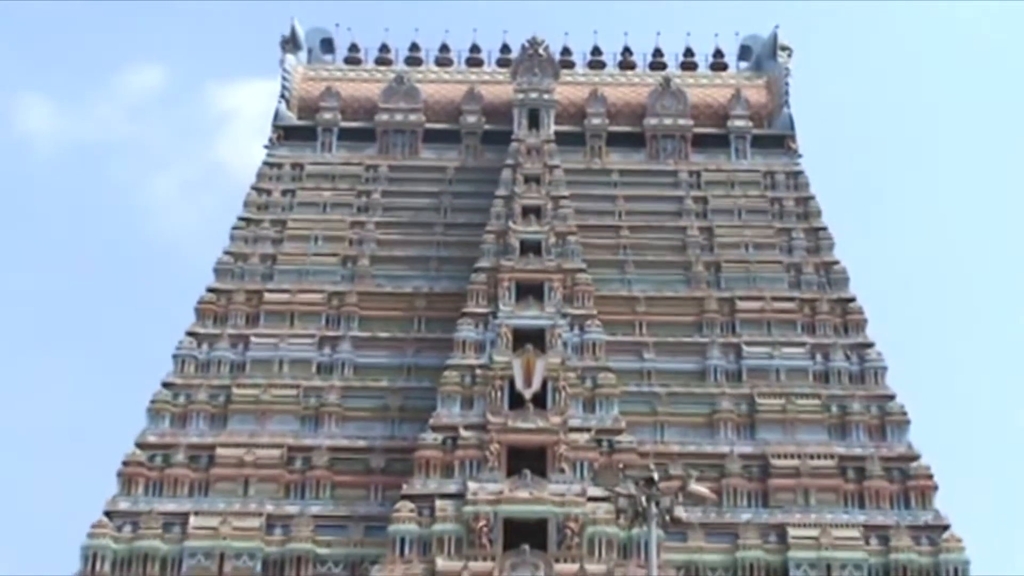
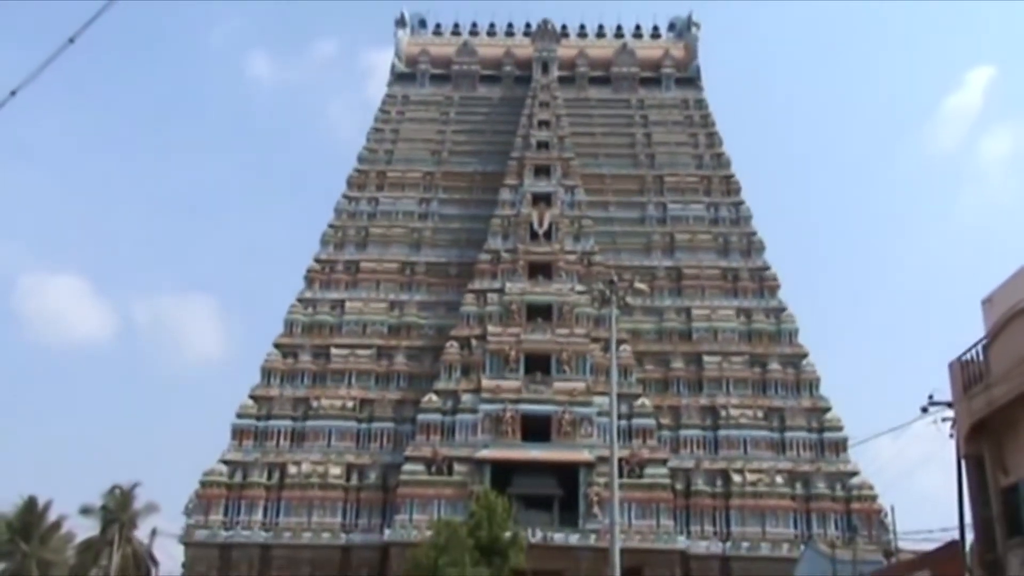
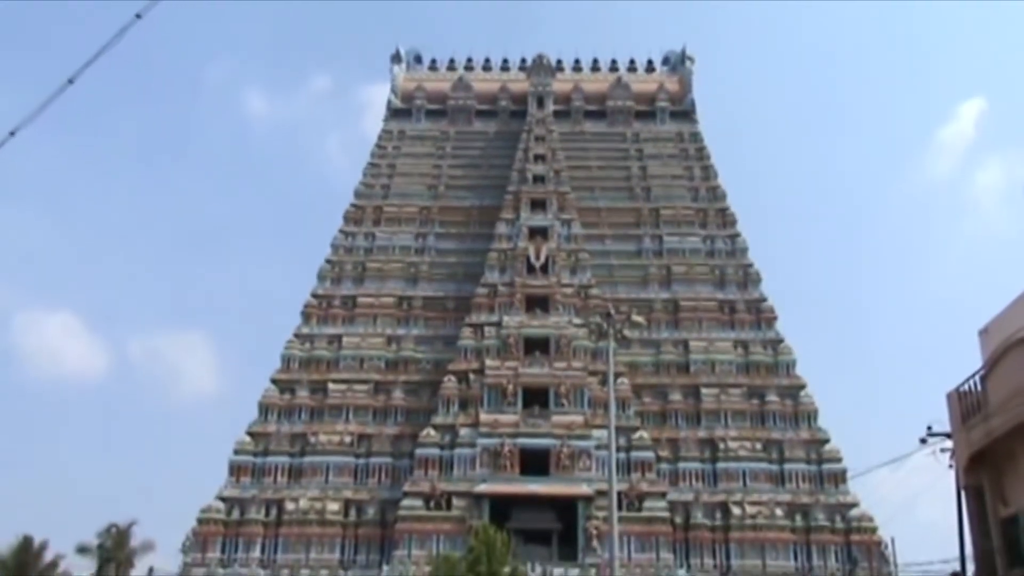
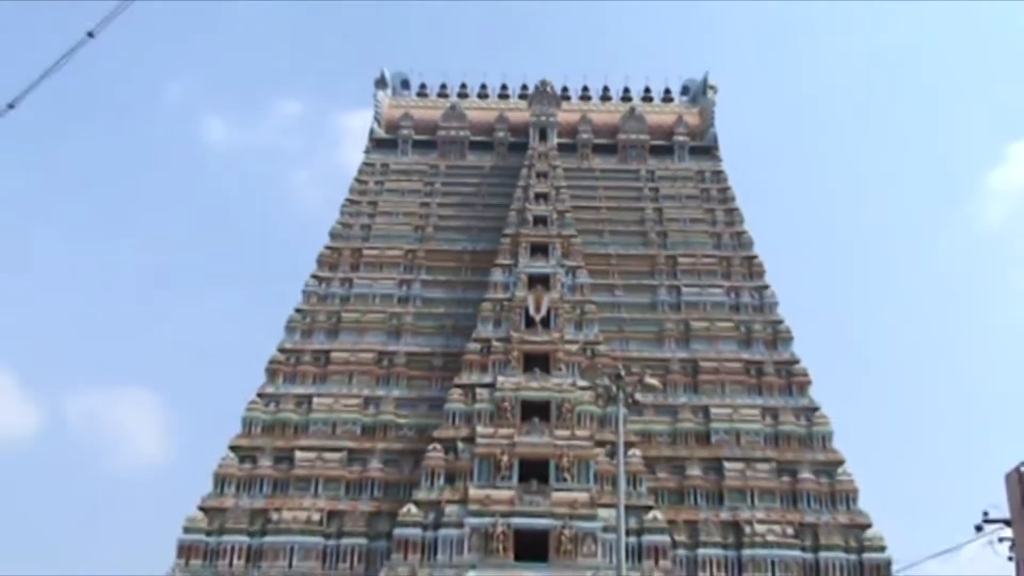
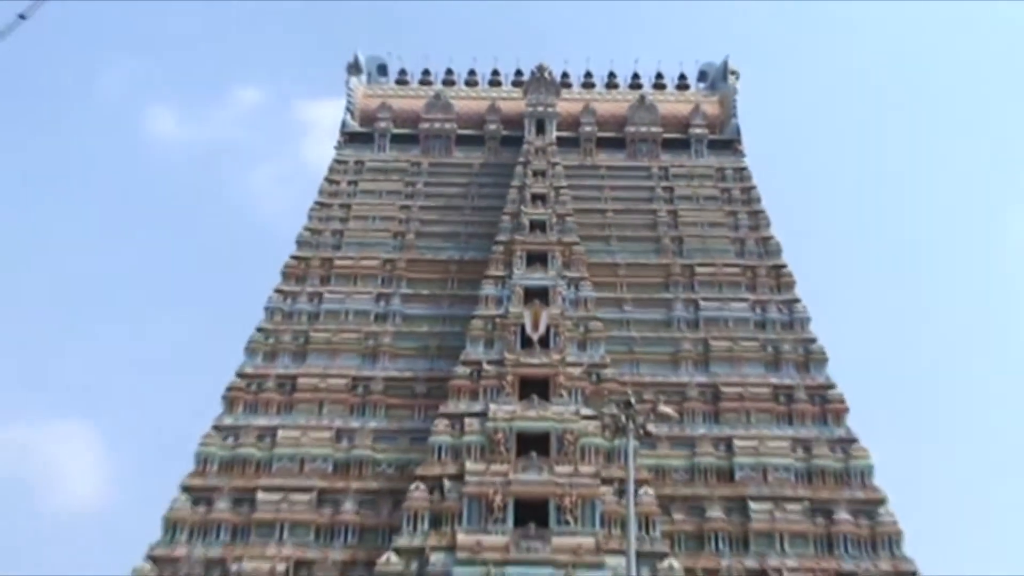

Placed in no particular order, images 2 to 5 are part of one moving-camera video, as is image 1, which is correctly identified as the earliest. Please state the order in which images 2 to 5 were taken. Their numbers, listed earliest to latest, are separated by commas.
5, 4, 3, 2
